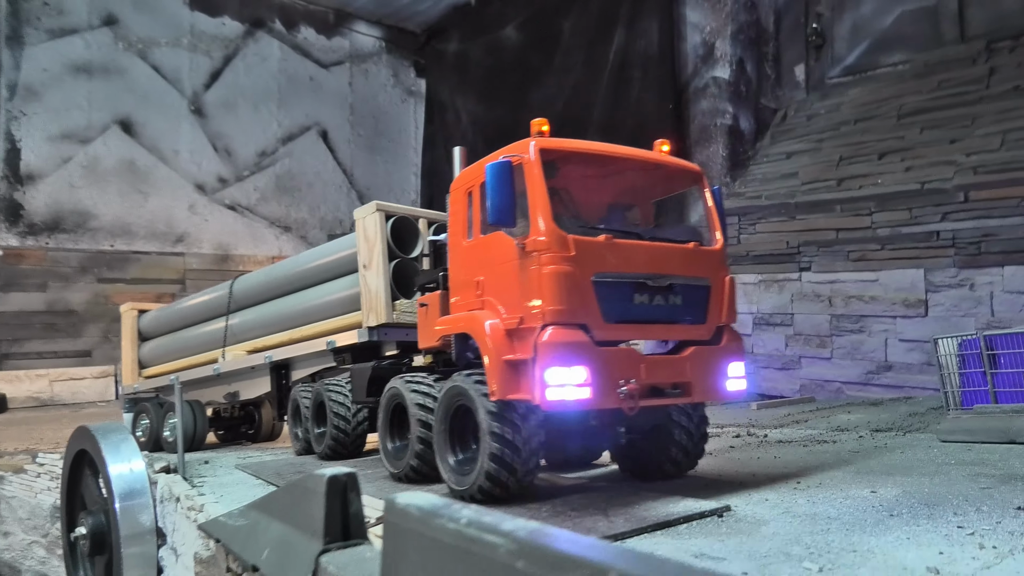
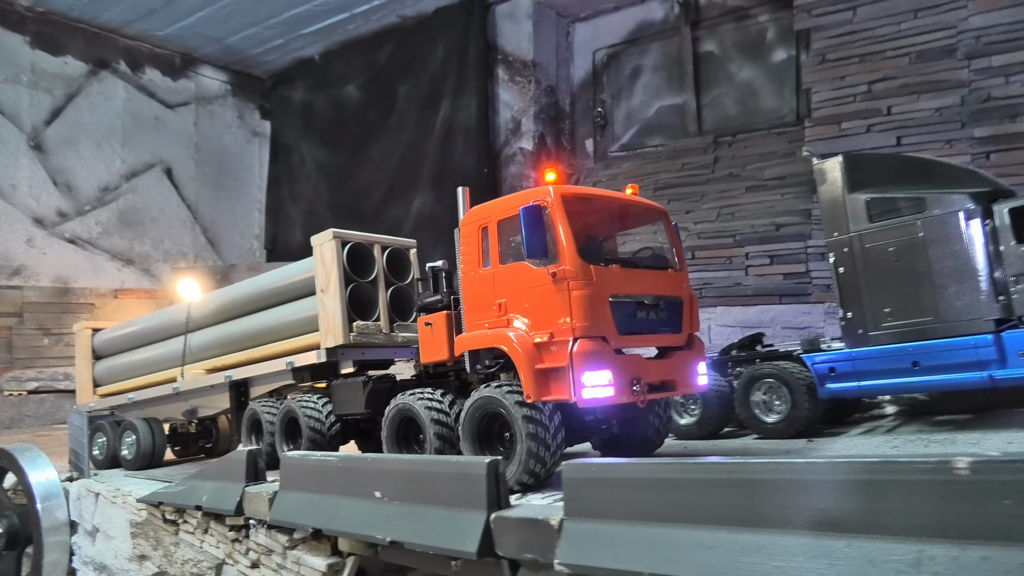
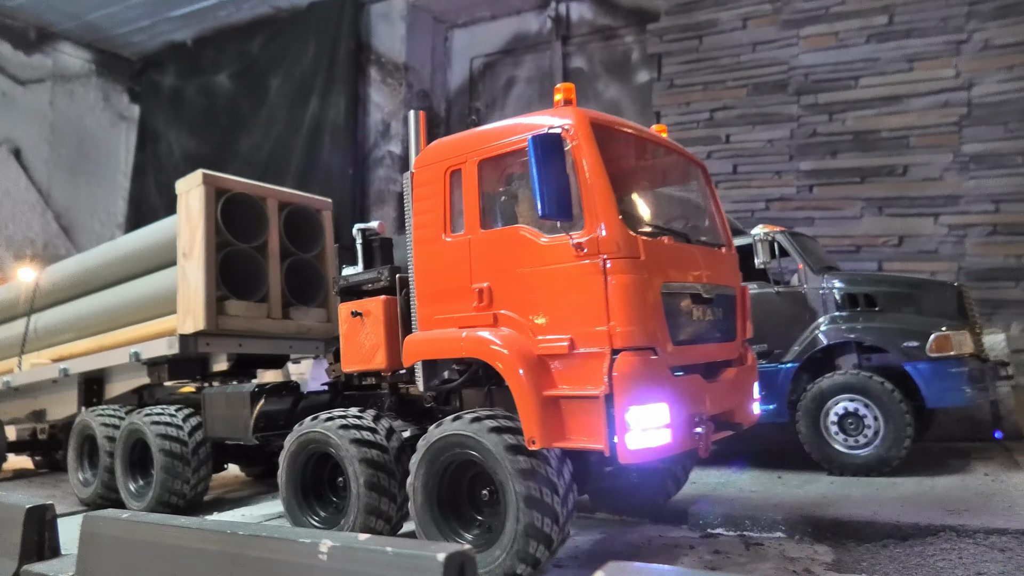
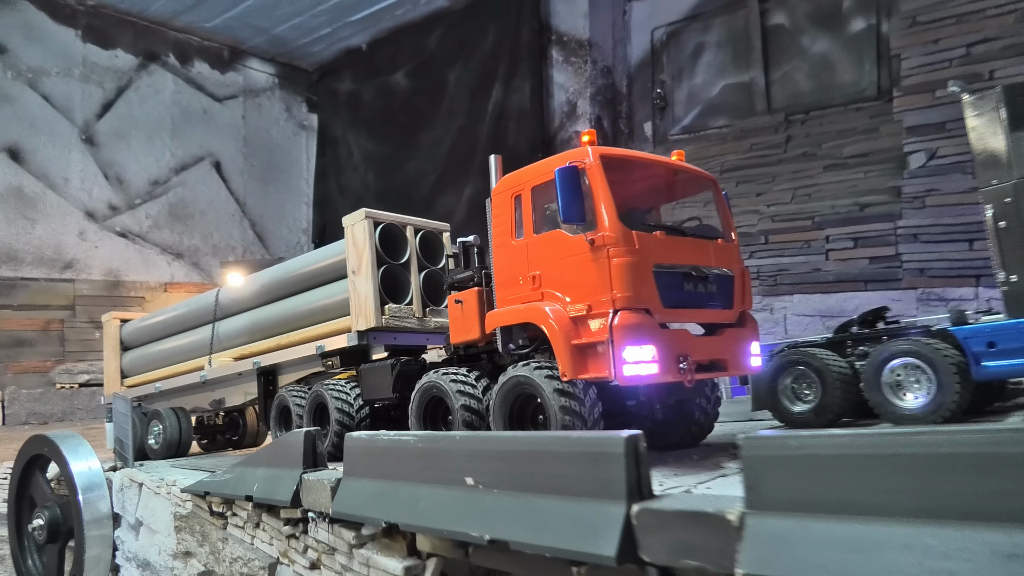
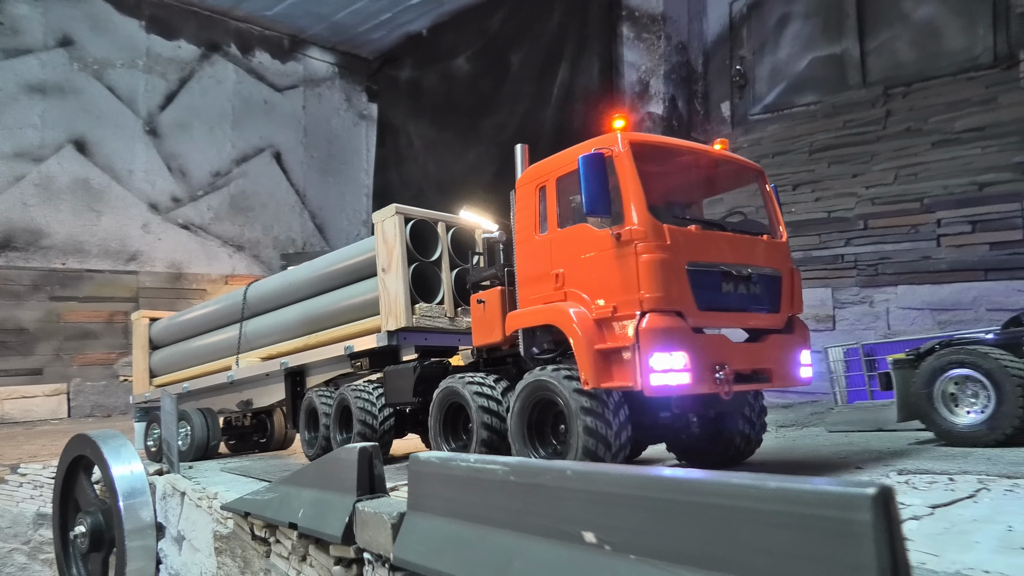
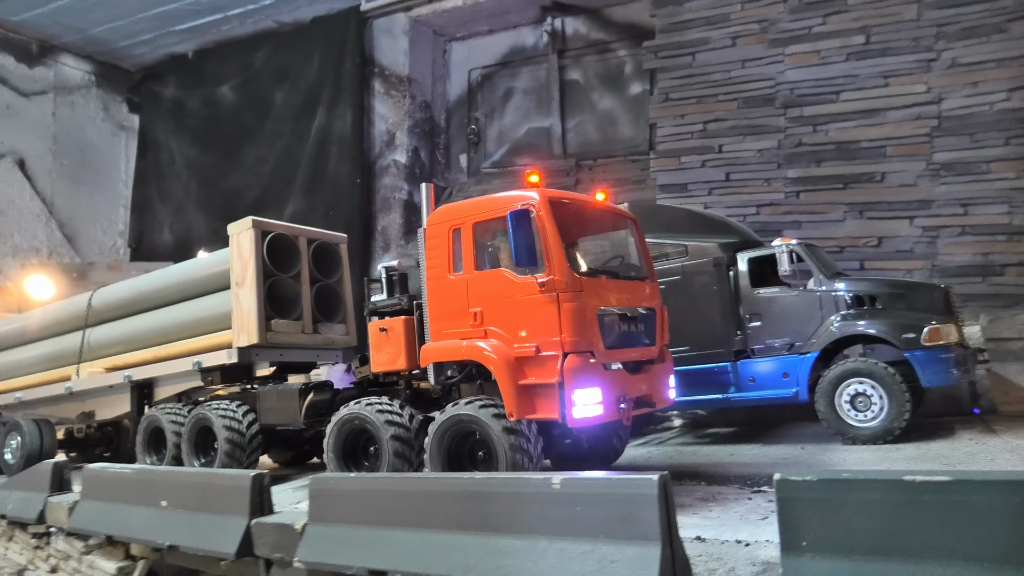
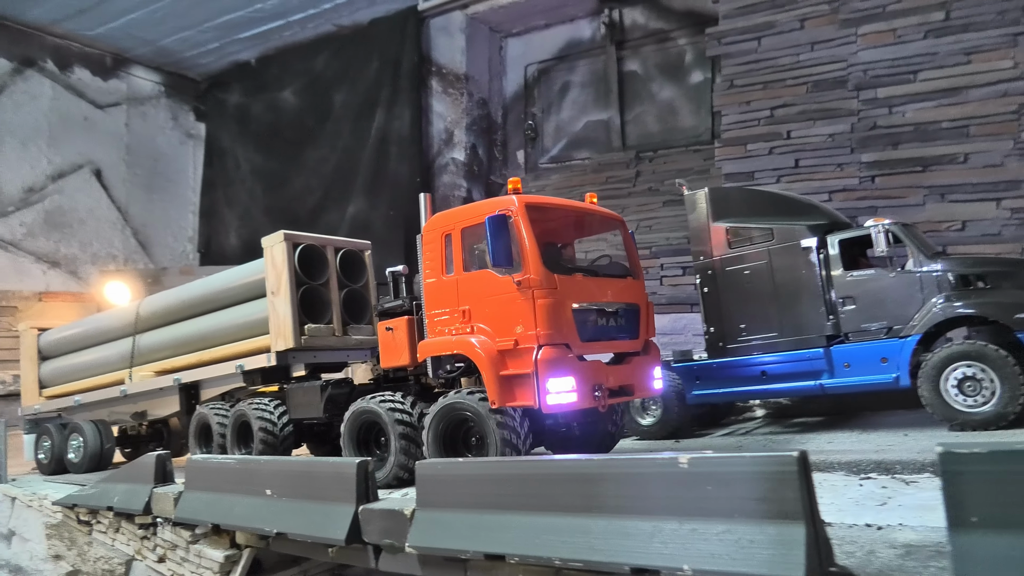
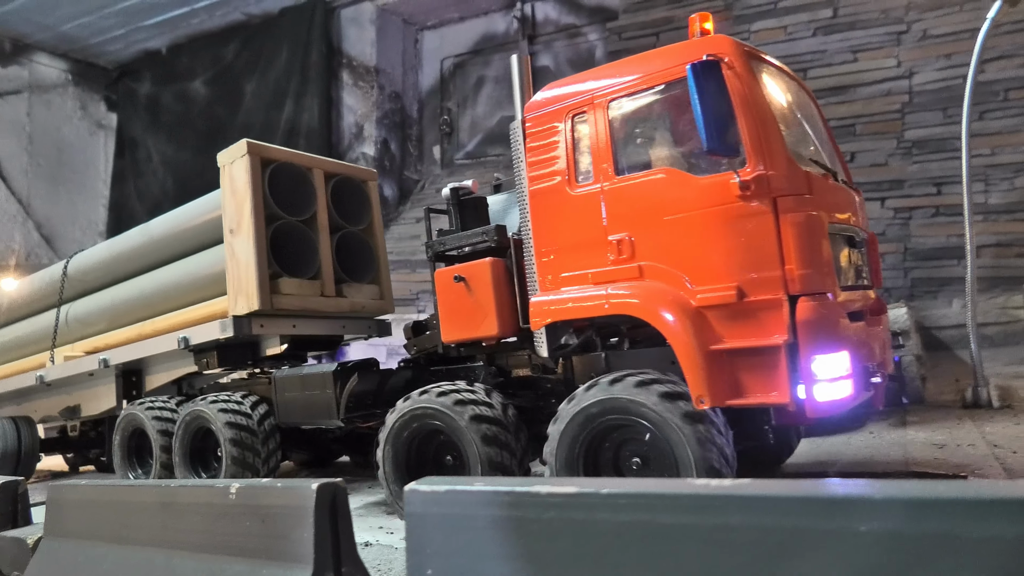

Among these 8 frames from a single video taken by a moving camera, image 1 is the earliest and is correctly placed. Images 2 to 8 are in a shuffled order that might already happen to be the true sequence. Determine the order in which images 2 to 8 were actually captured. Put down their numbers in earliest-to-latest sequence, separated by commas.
5, 4, 2, 7, 6, 3, 8
